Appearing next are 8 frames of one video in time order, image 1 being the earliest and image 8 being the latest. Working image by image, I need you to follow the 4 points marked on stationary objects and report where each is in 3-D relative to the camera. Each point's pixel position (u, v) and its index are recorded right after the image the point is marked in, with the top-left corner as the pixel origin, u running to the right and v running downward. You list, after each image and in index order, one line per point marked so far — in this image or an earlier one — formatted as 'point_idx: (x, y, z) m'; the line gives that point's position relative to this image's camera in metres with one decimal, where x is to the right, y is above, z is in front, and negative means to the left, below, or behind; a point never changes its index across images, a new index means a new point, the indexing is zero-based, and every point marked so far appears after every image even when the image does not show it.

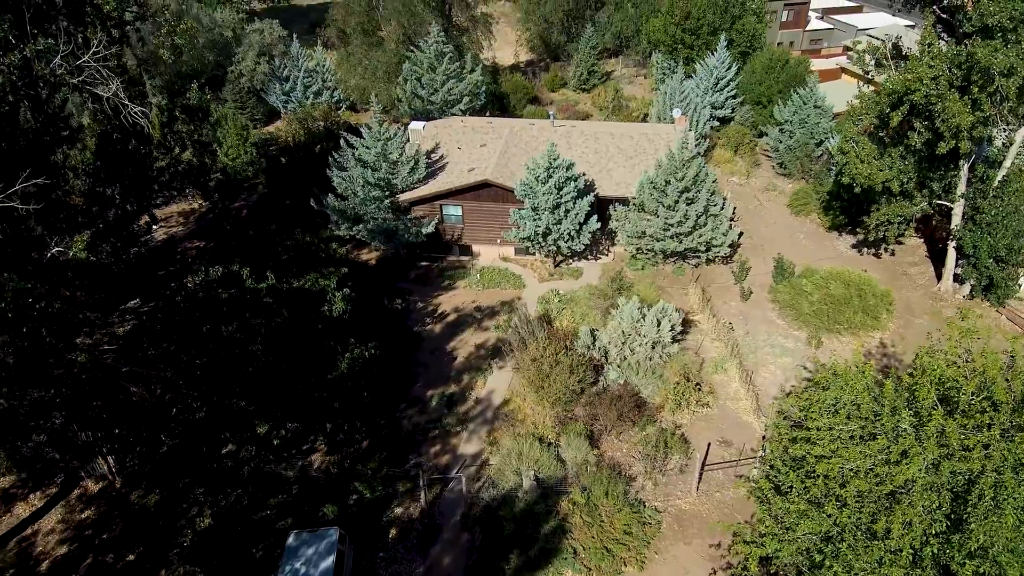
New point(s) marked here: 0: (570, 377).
0: (+1.5, -2.2, +15.3) m
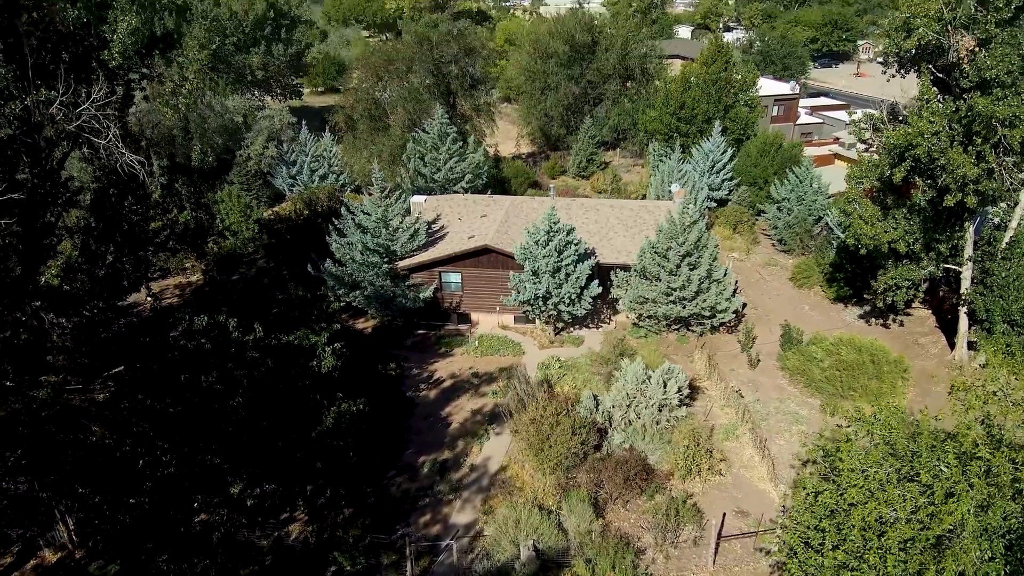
0: (+1.4, -3.5, +14.3) m
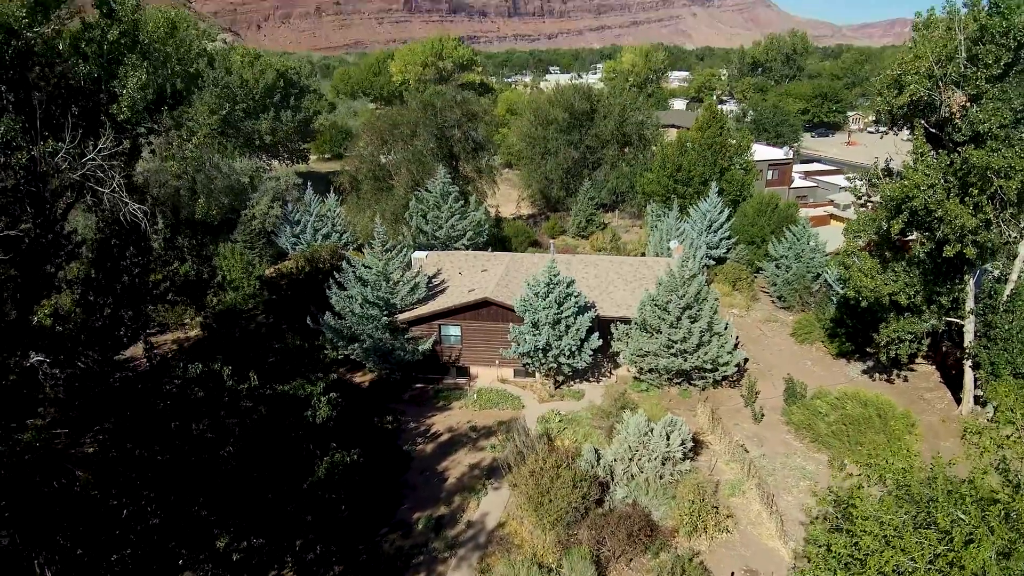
0: (+1.4, -4.6, +13.8) m
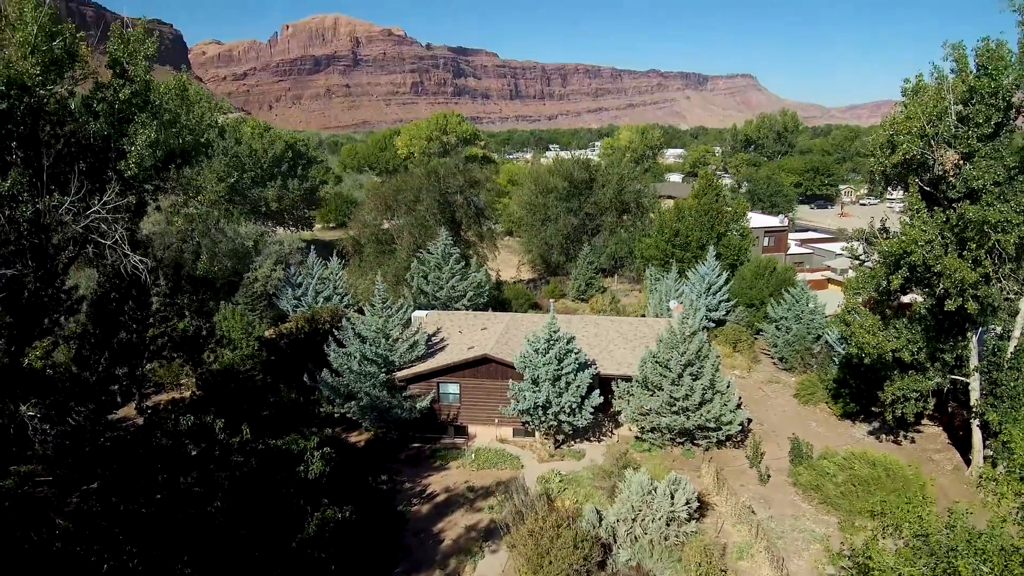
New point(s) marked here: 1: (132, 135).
0: (+1.3, -5.8, +13.2) m
1: (-10.6, +4.2, +17.1) m
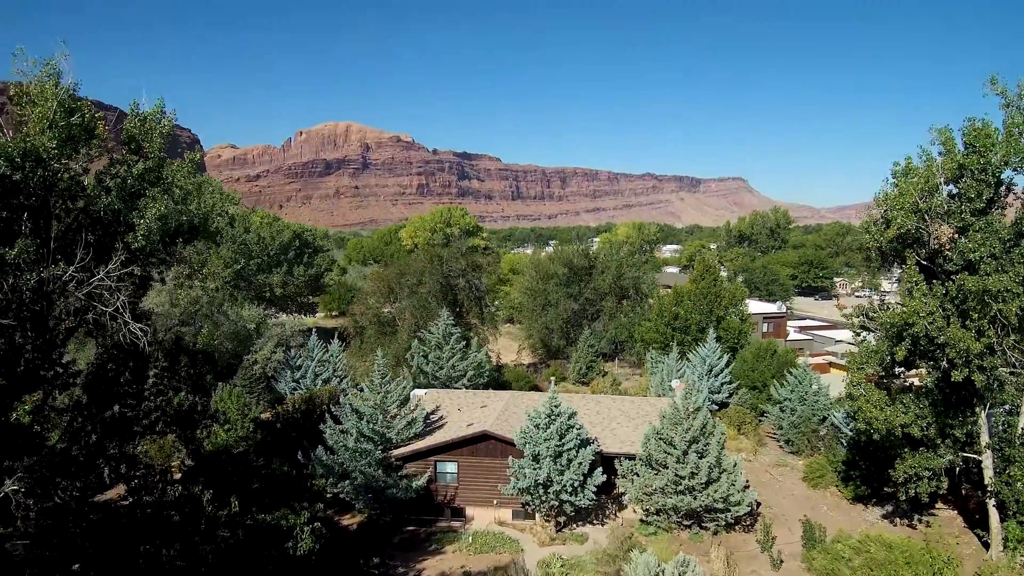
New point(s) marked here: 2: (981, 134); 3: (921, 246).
0: (+1.3, -7.1, +12.3) m
1: (-10.6, +2.3, +17.6) m
2: (+11.1, +3.7, +14.7) m
3: (+10.5, +1.1, +15.8) m
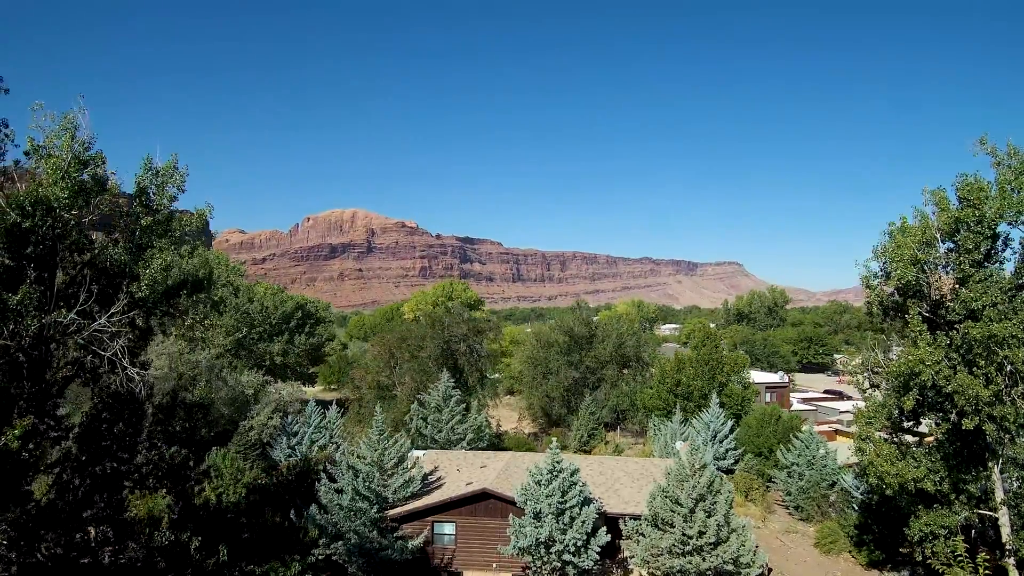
0: (+1.3, -7.9, +11.5) m
1: (-10.5, +0.9, +17.9) m
2: (+11.2, +2.5, +15.2) m
3: (+10.6, -0.2, +16.0) m
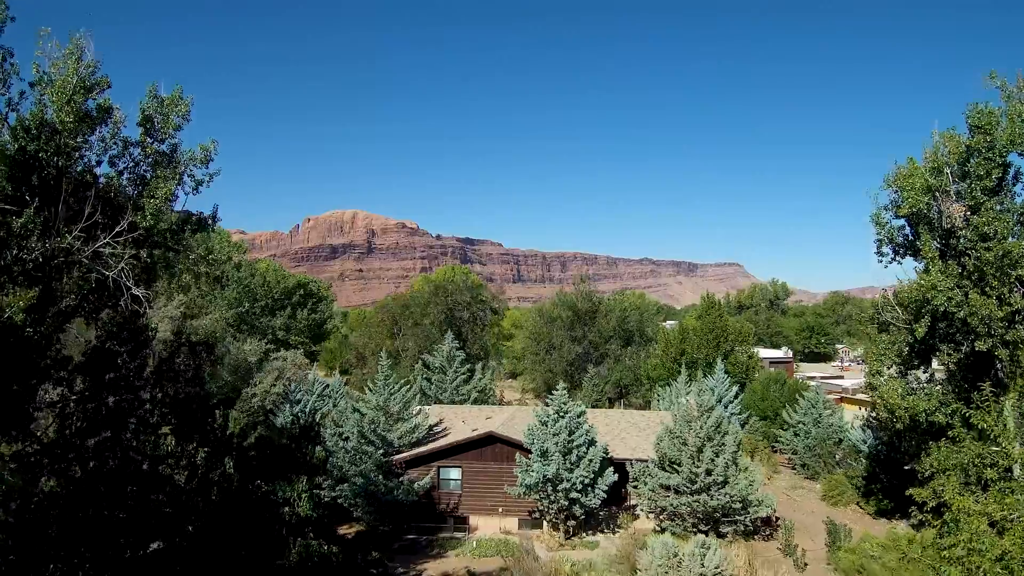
0: (+1.5, -6.2, +11.4) m
1: (-10.3, +2.8, +17.6) m
2: (+11.5, +4.1, +14.8) m
3: (+10.8, +1.5, +15.7) m
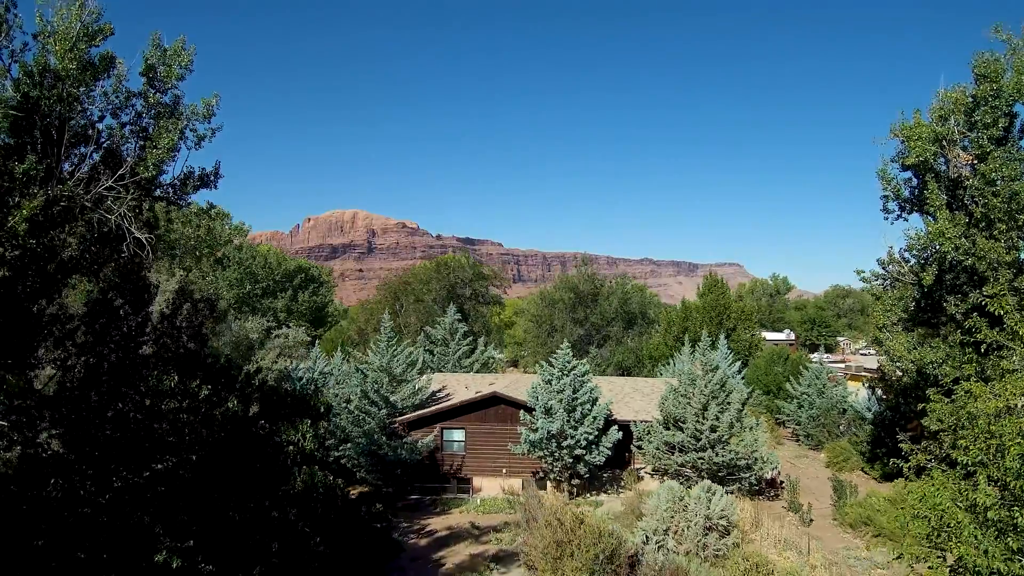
0: (+1.6, -5.1, +11.3) m
1: (-10.1, +4.1, +17.5) m
2: (+11.6, +5.3, +14.6) m
3: (+11.0, +2.6, +15.5) m
